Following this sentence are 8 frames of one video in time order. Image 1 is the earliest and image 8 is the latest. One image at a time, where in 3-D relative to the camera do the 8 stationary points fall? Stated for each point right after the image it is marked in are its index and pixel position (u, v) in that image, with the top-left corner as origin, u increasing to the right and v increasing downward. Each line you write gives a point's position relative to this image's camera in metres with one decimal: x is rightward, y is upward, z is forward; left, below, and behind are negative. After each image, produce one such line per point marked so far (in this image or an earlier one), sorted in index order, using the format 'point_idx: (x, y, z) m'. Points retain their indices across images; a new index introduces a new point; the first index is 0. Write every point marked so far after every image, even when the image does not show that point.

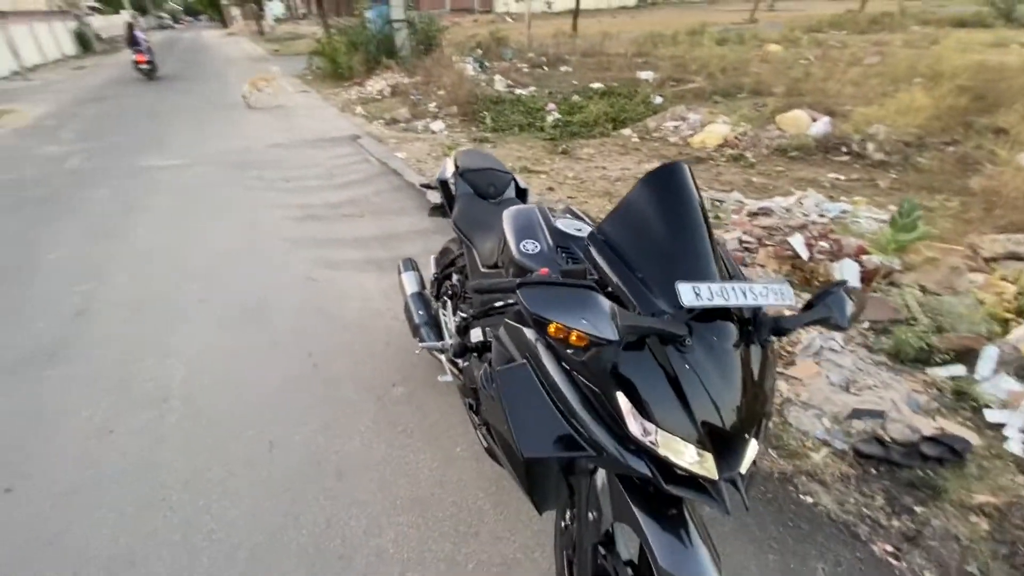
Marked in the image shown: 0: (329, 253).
0: (-2.0, +0.4, +5.3) m
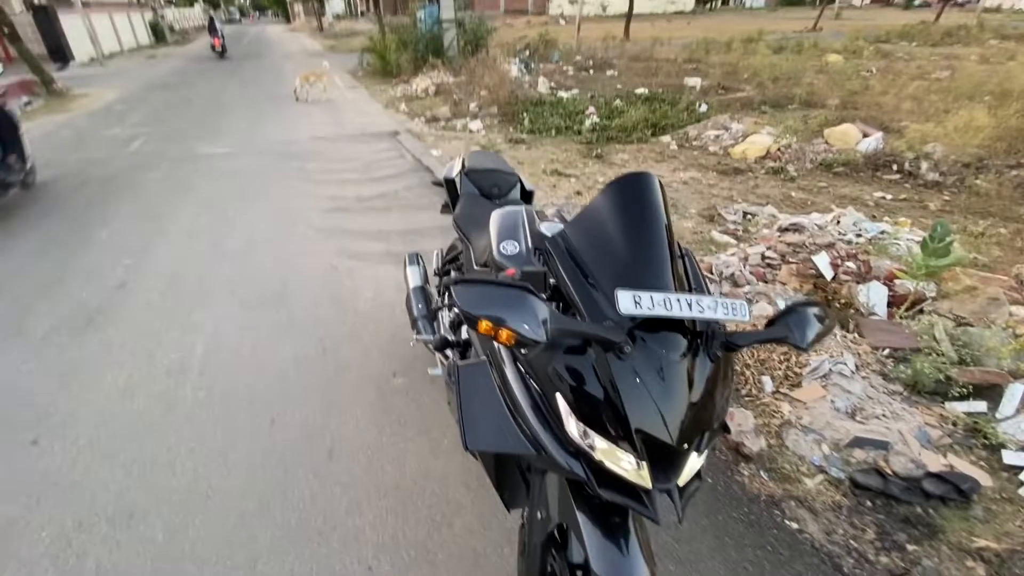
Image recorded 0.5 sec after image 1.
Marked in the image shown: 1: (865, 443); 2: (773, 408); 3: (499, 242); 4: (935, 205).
0: (-1.8, +0.5, +5.4) m
1: (+2.1, -0.9, +2.8) m
2: (+1.7, -0.8, +3.2) m
3: (-0.1, +0.2, +2.0) m
4: (+6.1, +1.2, +7.0) m
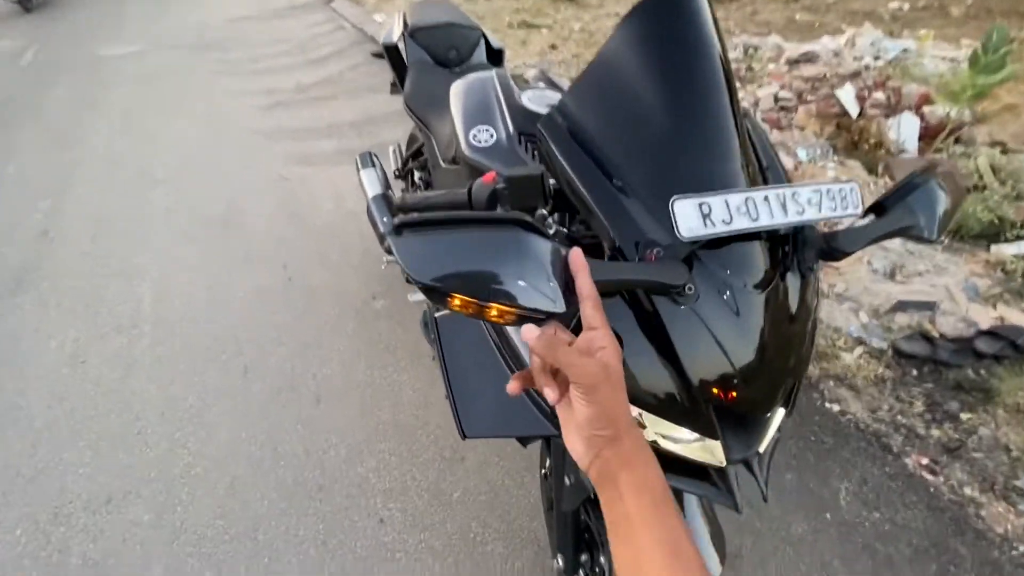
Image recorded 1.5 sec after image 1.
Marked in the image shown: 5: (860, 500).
0: (-2.0, +1.4, +4.7) m
1: (+2.1, -0.1, +2.5) m
2: (+1.7, +0.1, +2.8) m
3: (-0.1, +0.5, +1.5) m
4: (+5.6, +3.5, +6.0) m
5: (+1.4, -0.9, +2.0) m
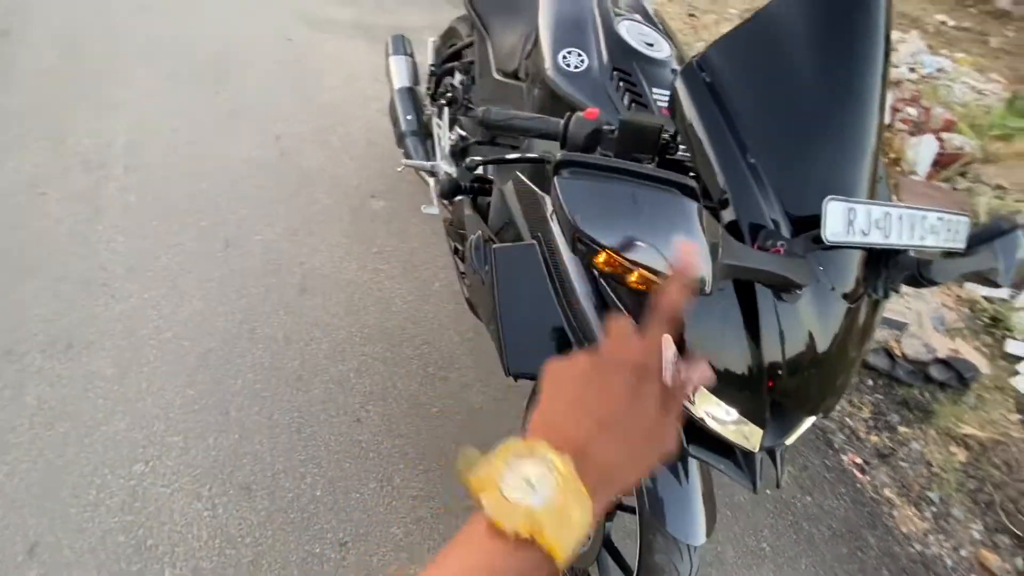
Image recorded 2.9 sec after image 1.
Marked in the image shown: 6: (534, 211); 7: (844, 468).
0: (-1.7, +2.4, +4.2) m
1: (+2.1, -0.2, +2.7) m
2: (+1.7, +0.1, +2.9) m
3: (+0.1, +0.7, +1.3) m
4: (+6.1, +3.1, +6.0) m
5: (+1.3, -0.9, +2.2) m
6: (+0.1, +0.2, +1.3) m
7: (+1.6, -0.8, +2.3) m
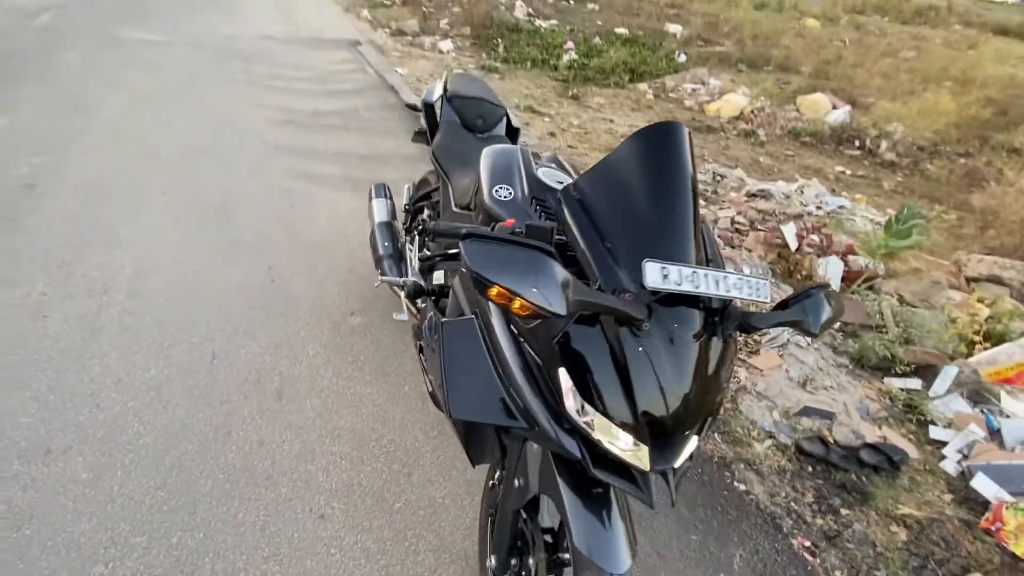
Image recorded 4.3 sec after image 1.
0: (-2.1, +1.3, +5.0) m
1: (+1.9, -0.8, +3.0) m
2: (+1.5, -0.6, +3.2) m
3: (-0.1, +0.4, +1.8) m
4: (+5.6, +1.5, +7.2) m
5: (+1.1, -1.3, +2.3) m
6: (-0.1, 0.0, +1.6) m
7: (+1.4, -1.3, +2.4) m
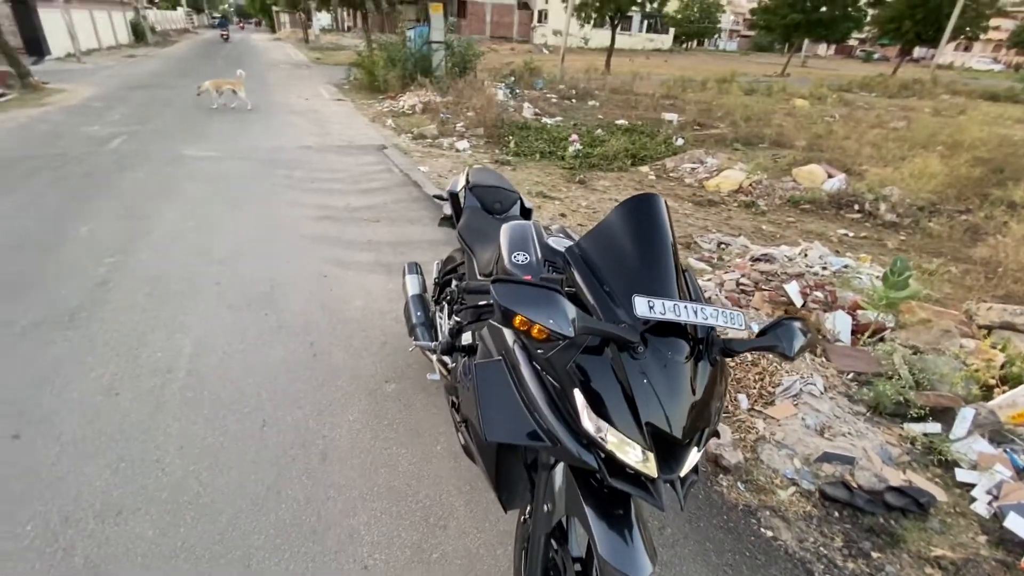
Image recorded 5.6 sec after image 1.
0: (-1.9, +0.4, +5.5) m
1: (+2.0, -1.1, +3.0) m
2: (+1.7, -1.0, +3.4) m
3: (0.0, +0.2, +2.2) m
4: (+5.9, +0.7, +7.5) m
5: (+1.3, -1.5, +2.3) m
6: (0.0, -0.2, +1.9) m
7: (+1.6, -1.5, +2.4) m
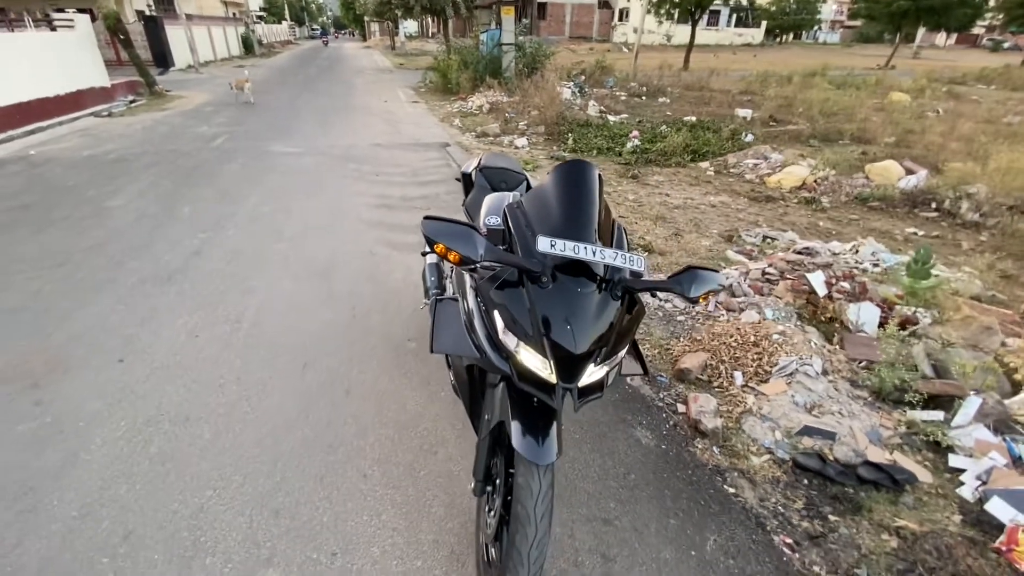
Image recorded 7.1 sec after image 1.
0: (-1.5, +0.7, +6.1) m
1: (+2.0, -0.9, +3.1) m
2: (+1.6, -0.8, +3.5) m
3: (-0.1, +0.4, +2.6) m
4: (+6.5, +0.6, +6.9) m
5: (+1.1, -1.4, +2.5) m
6: (-0.2, 0.0, +2.3) m
7: (+1.4, -1.4, +2.5) m
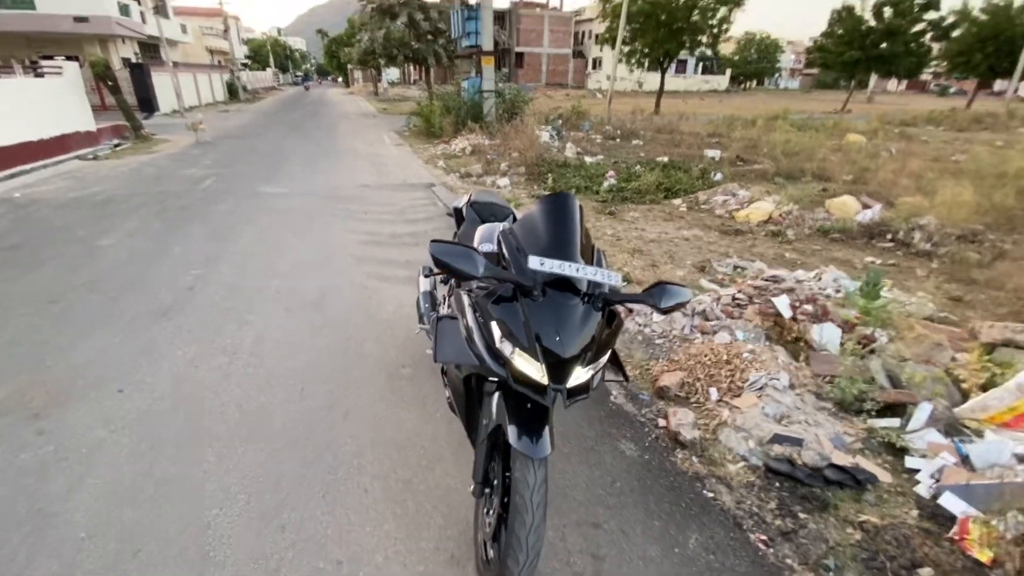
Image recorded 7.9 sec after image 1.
0: (-1.7, +0.3, +6.4) m
1: (+1.9, -1.1, +3.4) m
2: (+1.6, -1.0, +3.7) m
3: (-0.2, +0.3, +2.9) m
4: (+6.2, +0.3, +7.5) m
5: (+1.1, -1.5, +2.7) m
6: (-0.3, -0.1, +2.6) m
7: (+1.4, -1.4, +2.7) m
